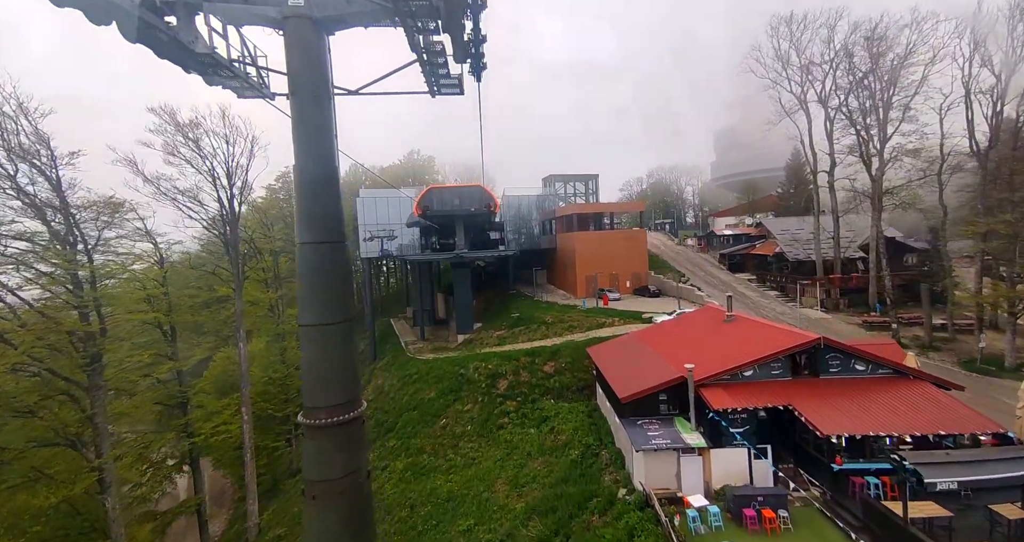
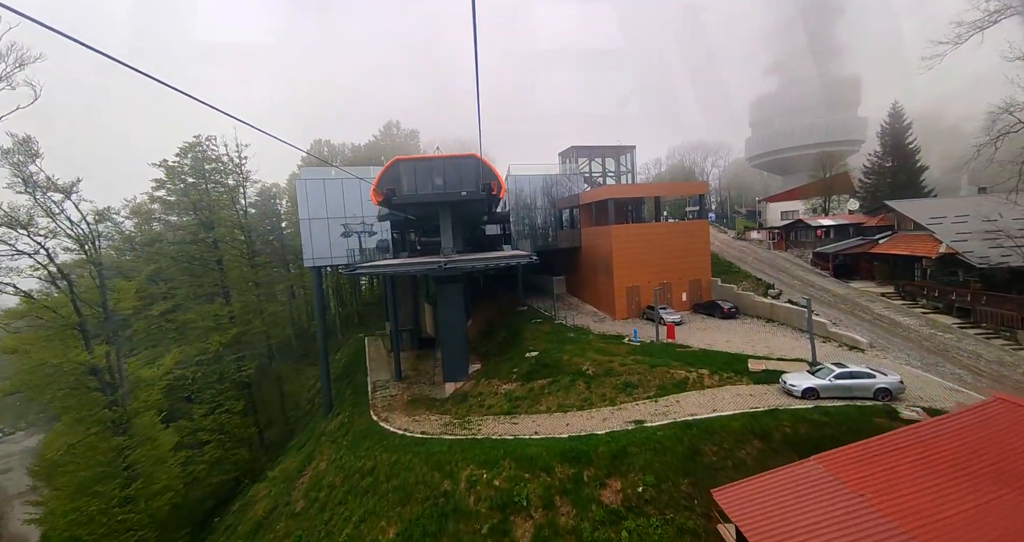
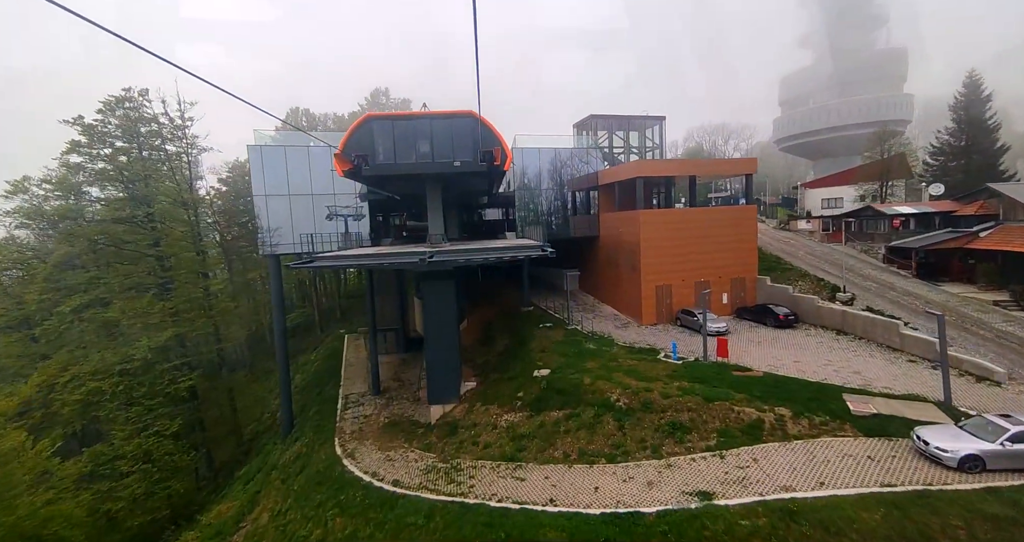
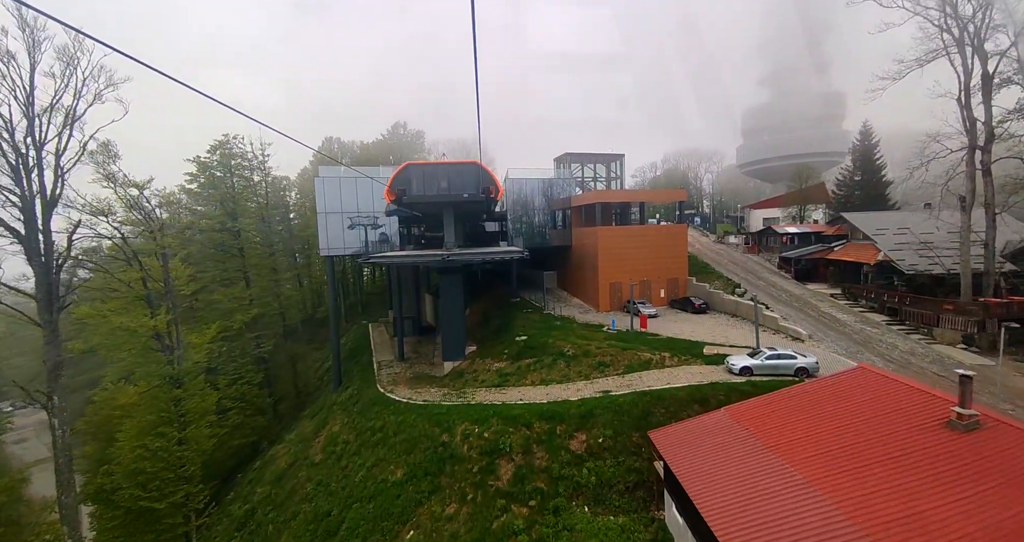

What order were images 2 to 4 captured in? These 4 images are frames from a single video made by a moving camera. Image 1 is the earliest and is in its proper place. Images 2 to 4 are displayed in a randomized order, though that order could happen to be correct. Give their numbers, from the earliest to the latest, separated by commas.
4, 2, 3
